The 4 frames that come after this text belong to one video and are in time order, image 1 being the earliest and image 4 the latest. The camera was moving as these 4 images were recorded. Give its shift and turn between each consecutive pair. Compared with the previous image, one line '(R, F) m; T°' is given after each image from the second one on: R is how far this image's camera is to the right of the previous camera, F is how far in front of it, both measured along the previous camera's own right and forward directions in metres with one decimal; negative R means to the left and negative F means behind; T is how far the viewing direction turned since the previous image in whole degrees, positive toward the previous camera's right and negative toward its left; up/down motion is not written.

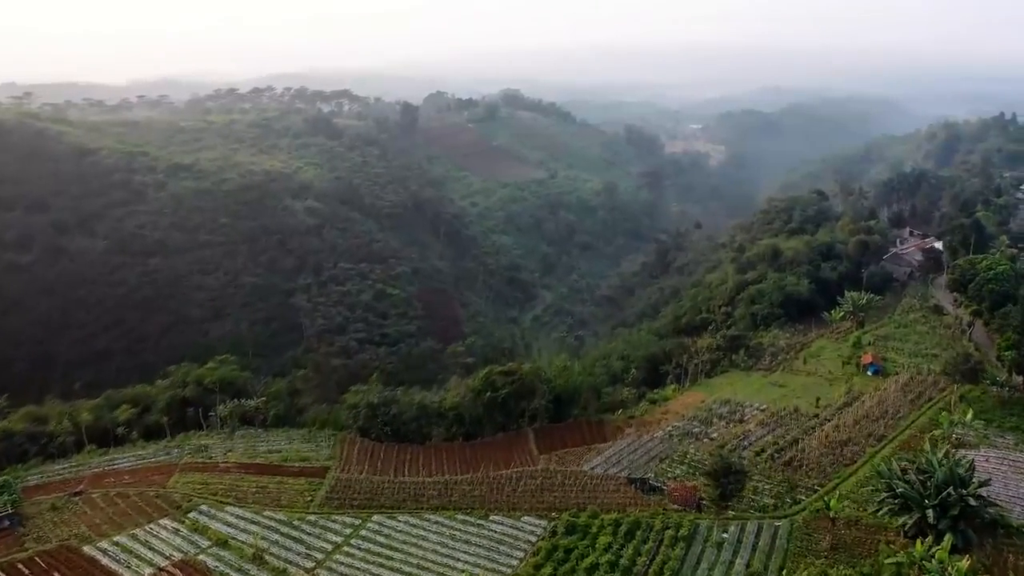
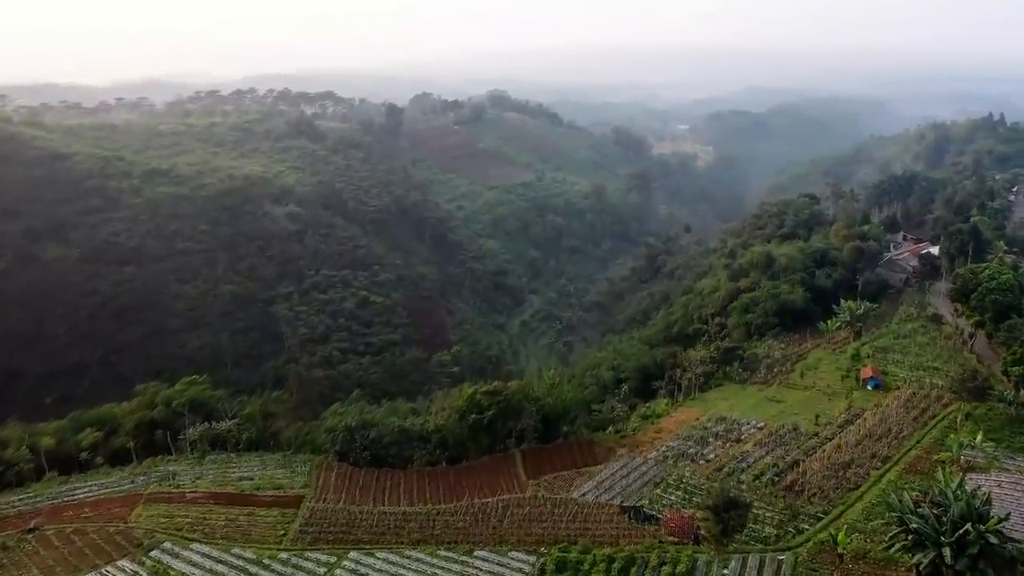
(+0.1, +1.1) m; +1°
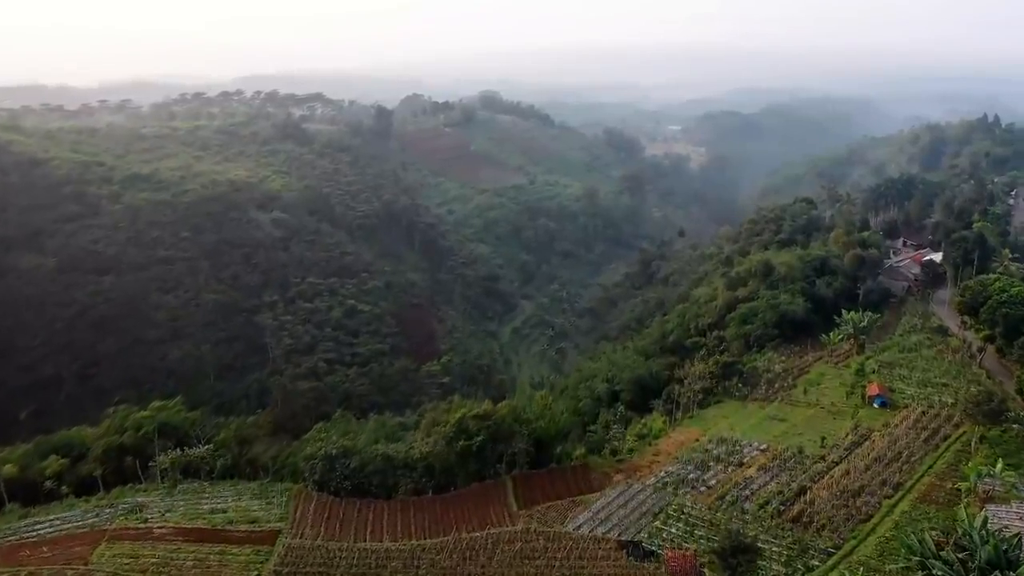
(+0.1, +1.1) m; +1°
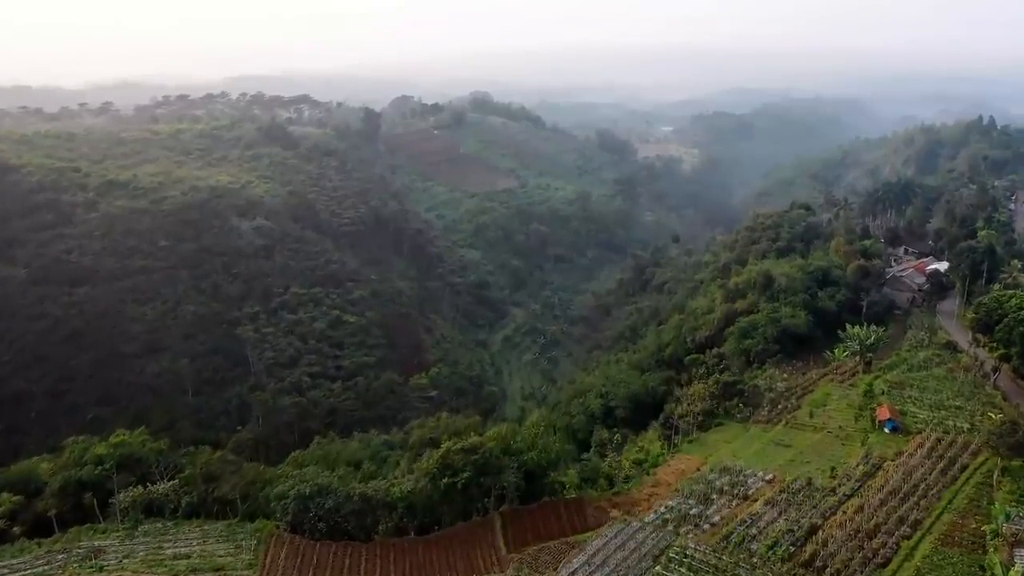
(+0.1, +1.4) m; +1°
